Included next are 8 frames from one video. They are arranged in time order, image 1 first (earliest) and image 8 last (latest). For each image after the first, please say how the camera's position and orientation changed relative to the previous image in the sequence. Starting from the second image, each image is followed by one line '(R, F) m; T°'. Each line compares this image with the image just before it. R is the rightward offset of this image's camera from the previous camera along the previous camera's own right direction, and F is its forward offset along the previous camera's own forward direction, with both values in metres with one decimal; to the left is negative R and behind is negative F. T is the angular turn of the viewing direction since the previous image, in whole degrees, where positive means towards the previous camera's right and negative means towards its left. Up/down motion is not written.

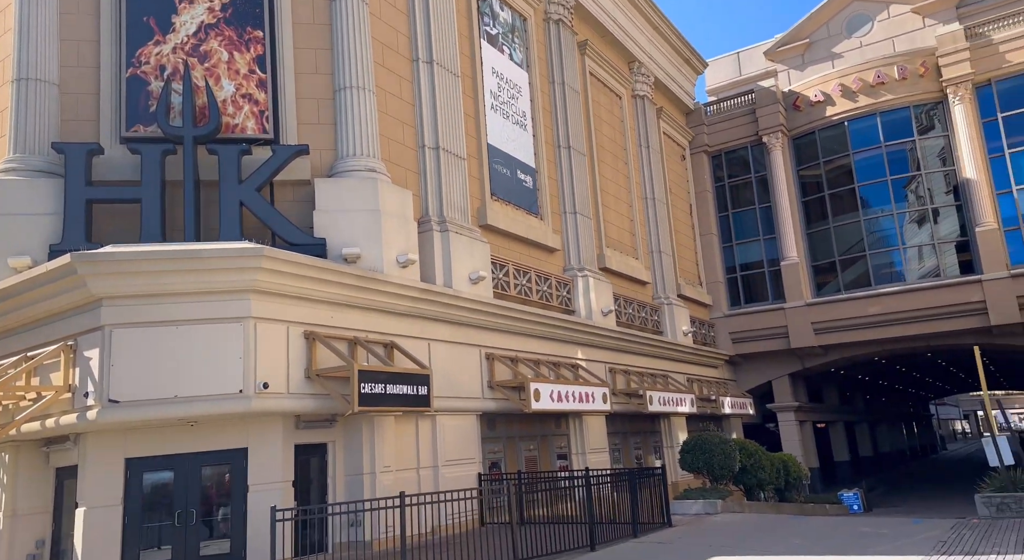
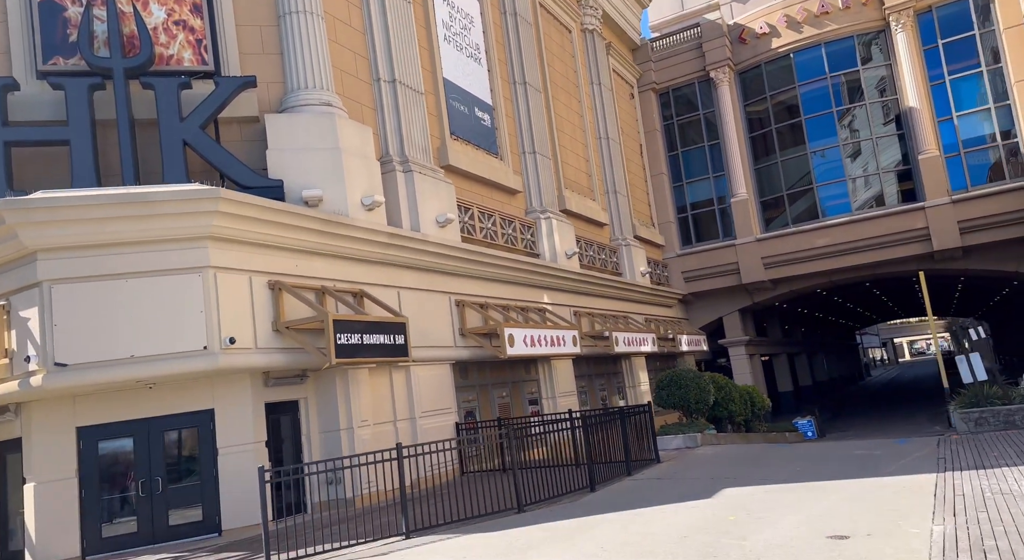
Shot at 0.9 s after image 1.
(-0.9, +1.0) m; +5°
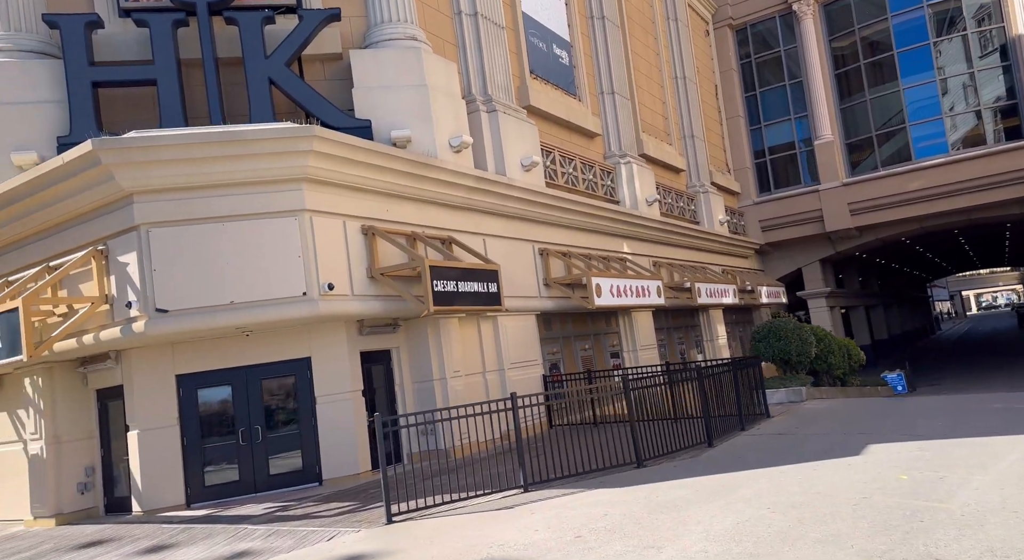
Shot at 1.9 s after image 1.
(-0.8, +0.7) m; -4°
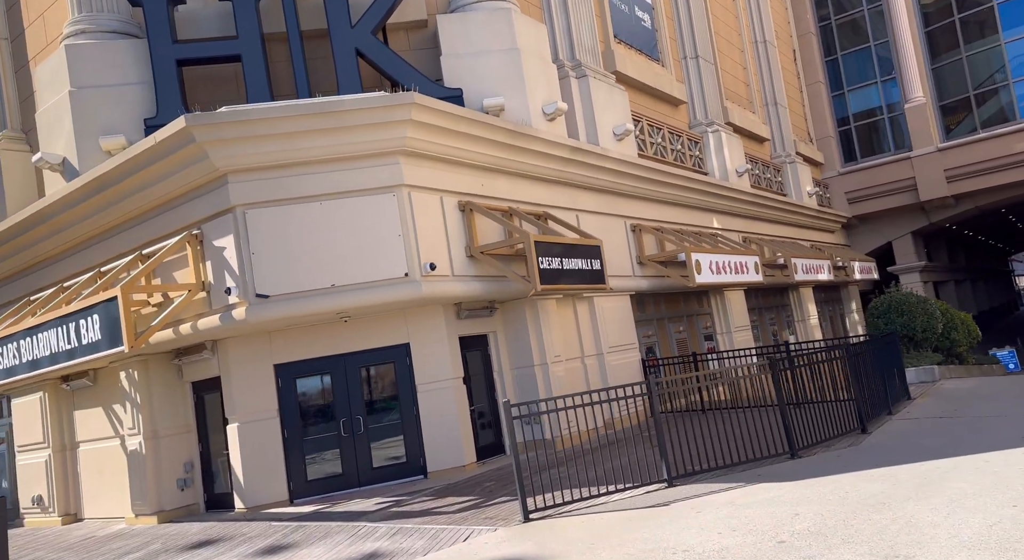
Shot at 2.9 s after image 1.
(-0.8, +0.9) m; -4°
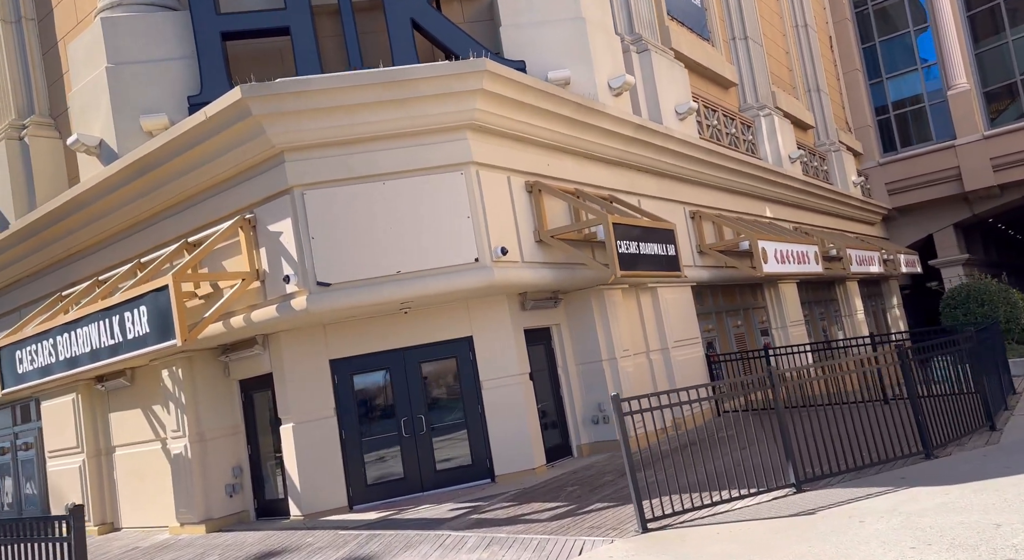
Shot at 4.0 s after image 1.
(-0.9, +0.9) m; -1°
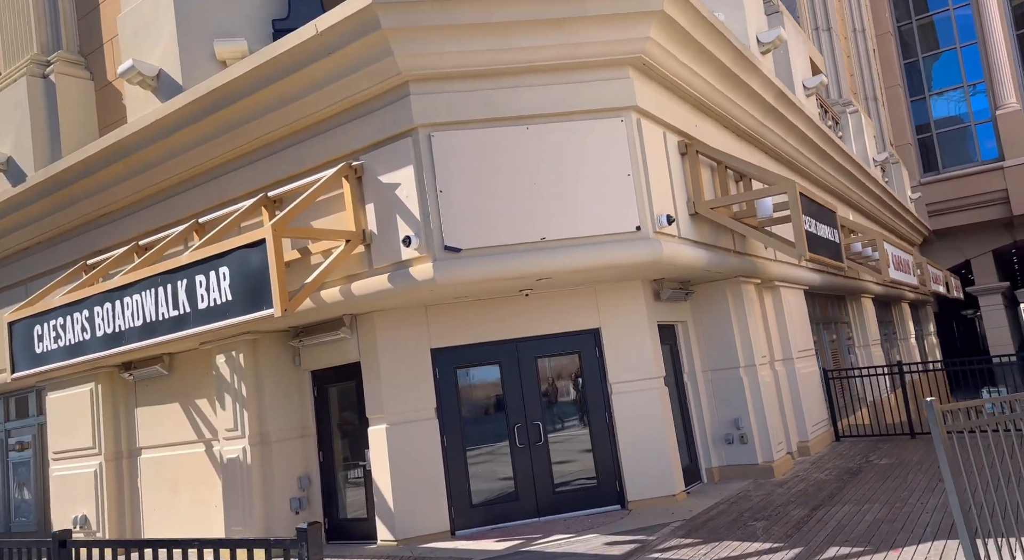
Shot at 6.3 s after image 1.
(-1.9, +2.0) m; +2°
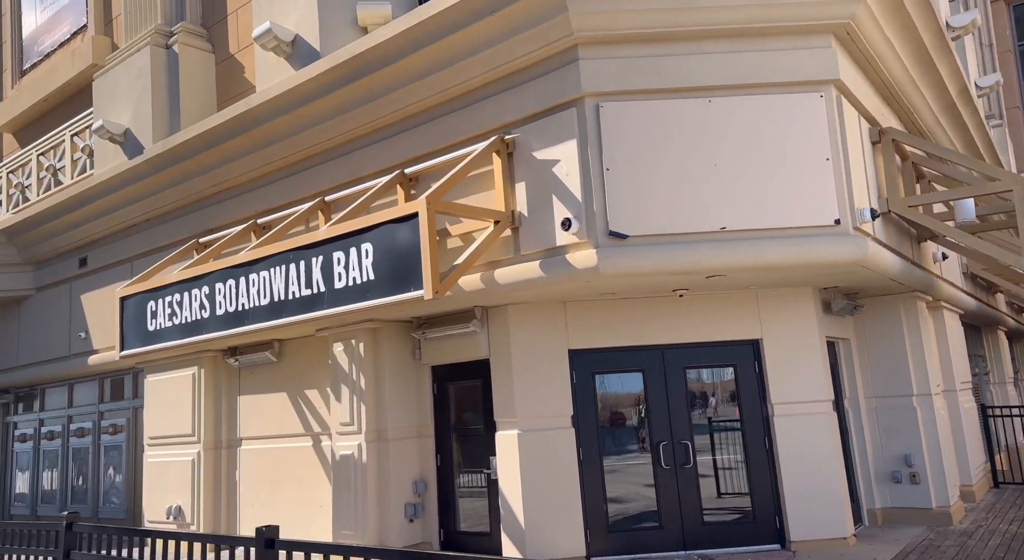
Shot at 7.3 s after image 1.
(-0.9, +0.9) m; -5°
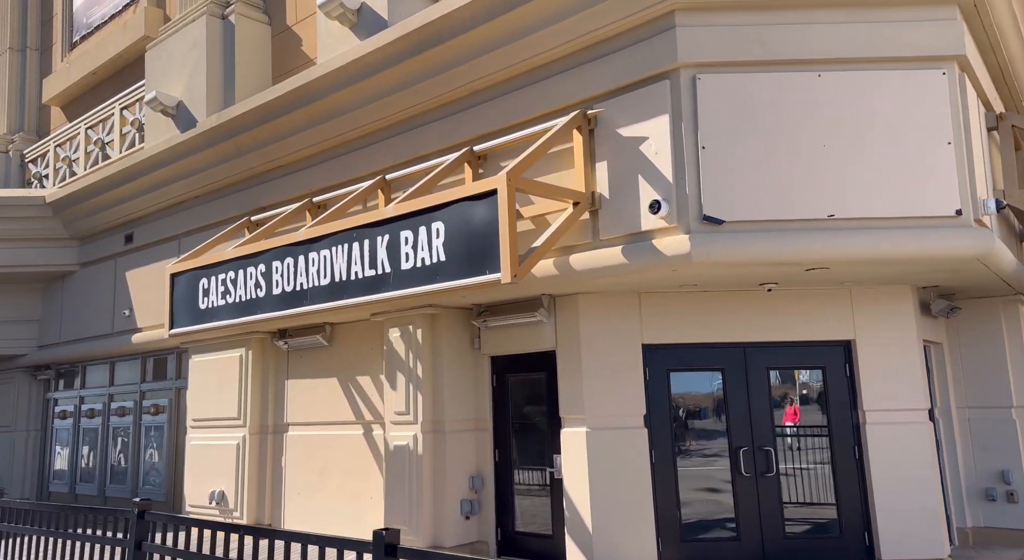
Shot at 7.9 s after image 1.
(-0.4, +0.5) m; -2°
